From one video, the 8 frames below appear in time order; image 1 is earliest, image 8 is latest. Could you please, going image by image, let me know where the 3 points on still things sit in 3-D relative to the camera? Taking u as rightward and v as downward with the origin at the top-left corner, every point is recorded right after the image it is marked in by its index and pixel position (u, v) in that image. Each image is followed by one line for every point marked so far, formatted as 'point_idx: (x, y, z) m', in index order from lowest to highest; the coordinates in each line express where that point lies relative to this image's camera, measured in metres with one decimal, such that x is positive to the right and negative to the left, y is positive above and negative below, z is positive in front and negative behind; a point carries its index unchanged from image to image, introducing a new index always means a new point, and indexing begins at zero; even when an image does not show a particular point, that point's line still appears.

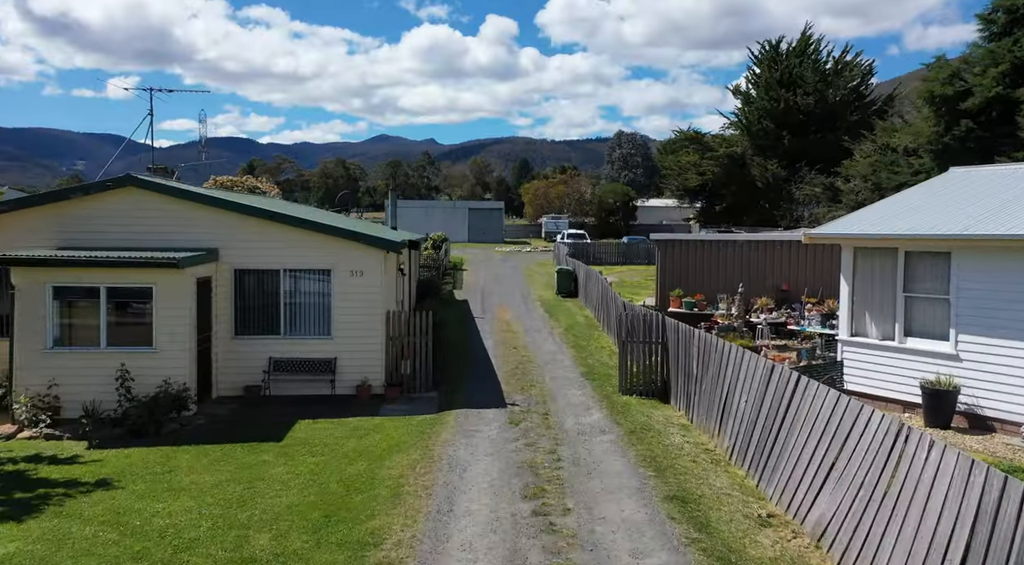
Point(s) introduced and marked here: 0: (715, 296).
0: (+4.9, -0.3, +18.5) m
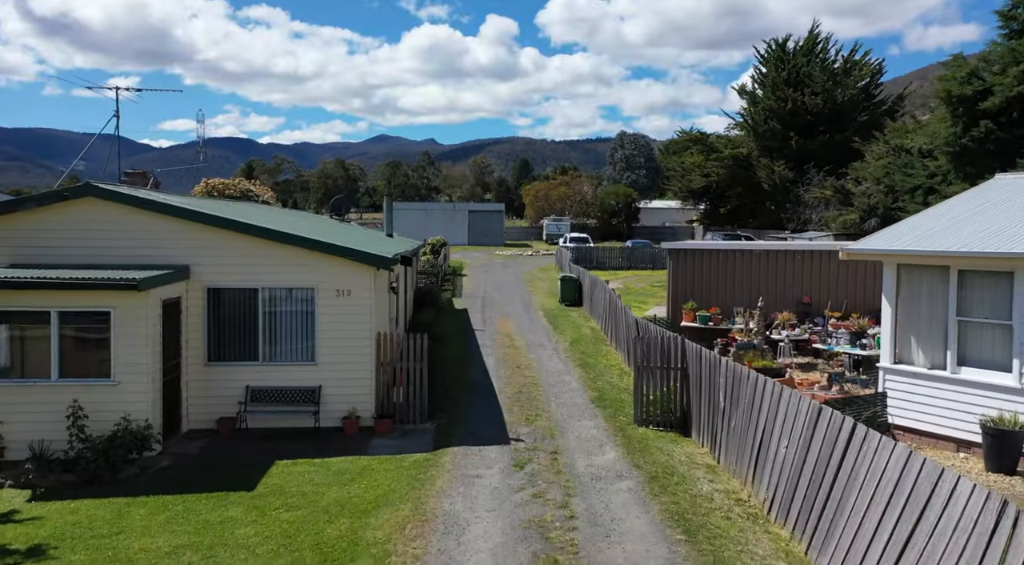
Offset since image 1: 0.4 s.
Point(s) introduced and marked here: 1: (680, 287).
0: (+4.9, -0.6, +17.3) m
1: (+3.8, -0.1, +17.6) m
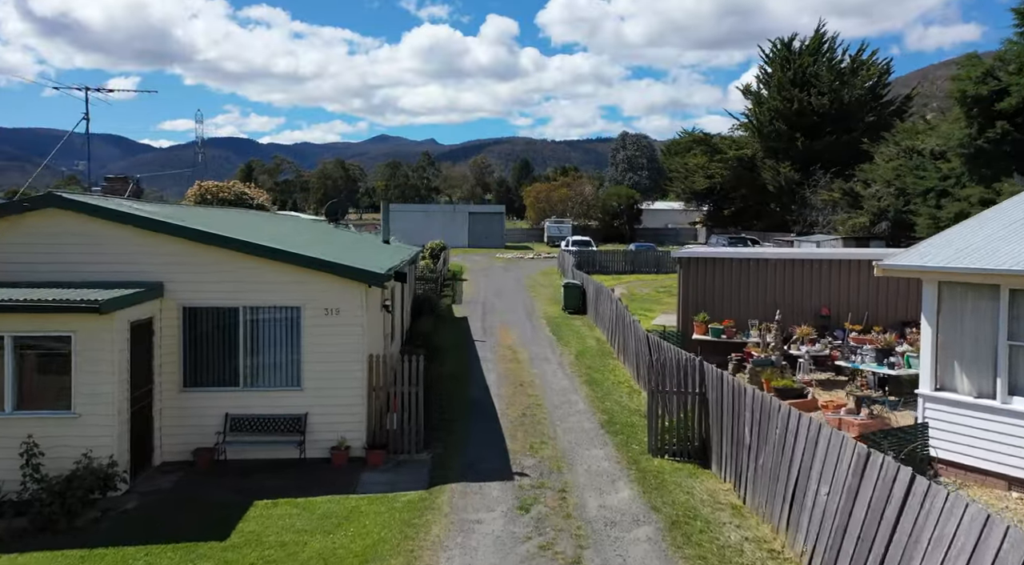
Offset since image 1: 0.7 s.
0: (+5.0, -0.8, +16.5) m
1: (+3.9, -0.3, +16.7) m
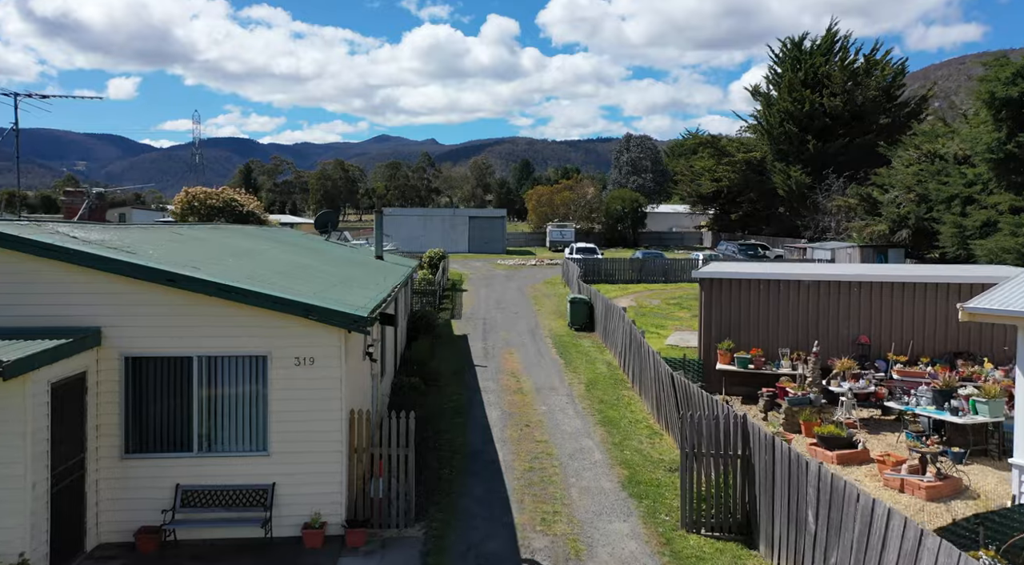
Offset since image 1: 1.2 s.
0: (+5.1, -1.3, +14.9) m
1: (+4.0, -0.8, +15.1) m
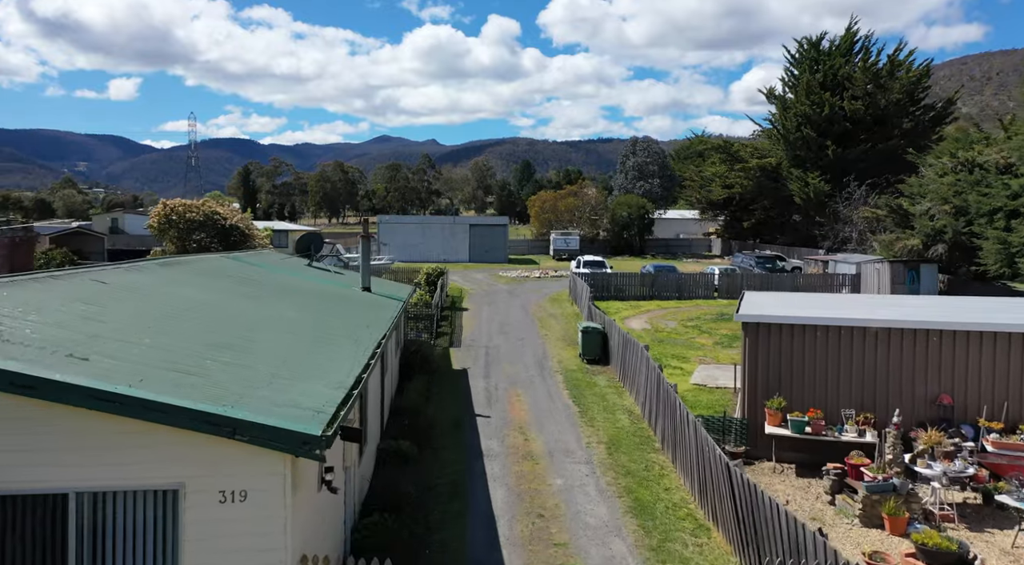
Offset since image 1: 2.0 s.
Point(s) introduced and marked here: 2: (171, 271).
0: (+5.2, -2.1, +12.4) m
1: (+4.1, -1.5, +12.6) m
2: (-5.4, +0.2, +12.2) m
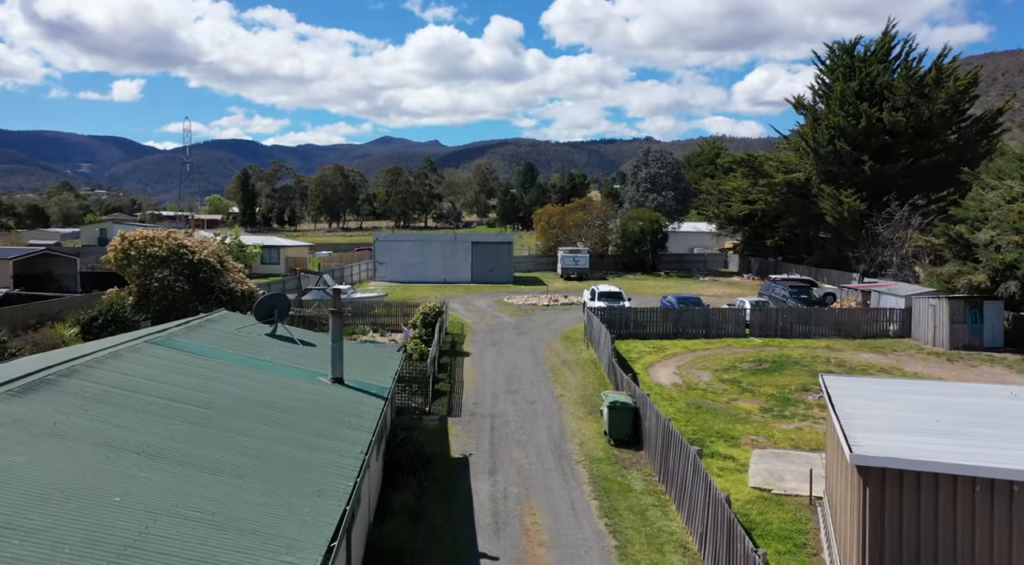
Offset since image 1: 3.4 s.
0: (+5.4, -3.6, +8.5) m
1: (+4.4, -3.0, +8.7) m
2: (-5.2, -1.3, +8.3) m
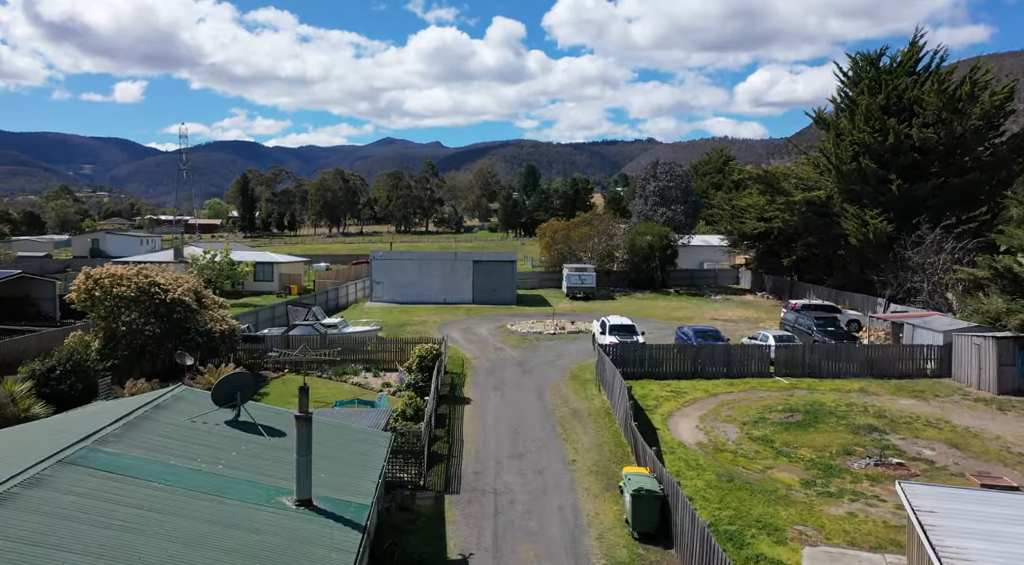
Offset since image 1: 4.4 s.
0: (+5.6, -4.9, +5.9) m
1: (+4.5, -4.4, +6.1) m
2: (-5.1, -2.6, +5.8) m
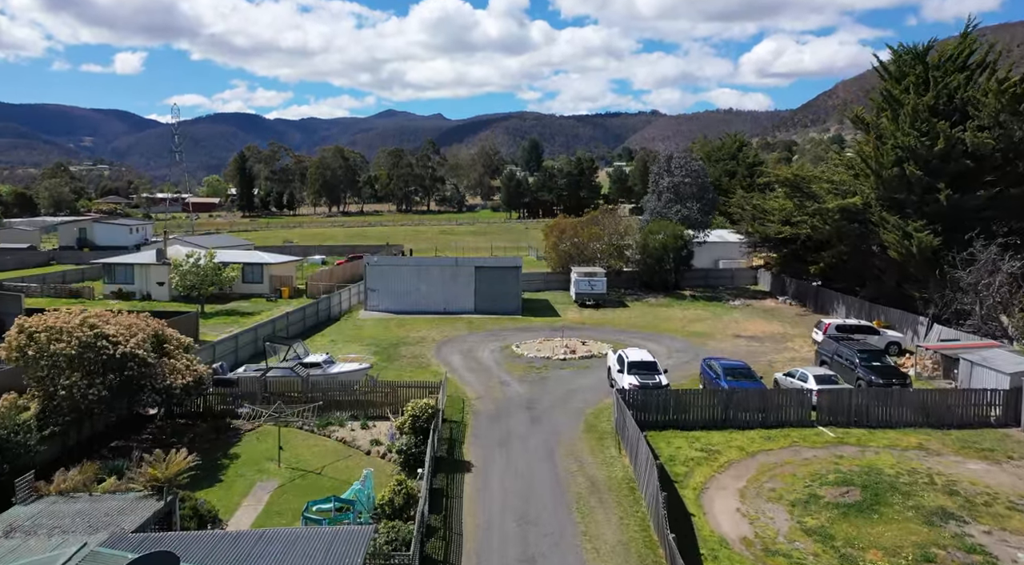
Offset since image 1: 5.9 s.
0: (+5.7, -7.0, +2.3) m
1: (+4.6, -6.4, +2.6) m
2: (-4.9, -4.7, +2.2) m
